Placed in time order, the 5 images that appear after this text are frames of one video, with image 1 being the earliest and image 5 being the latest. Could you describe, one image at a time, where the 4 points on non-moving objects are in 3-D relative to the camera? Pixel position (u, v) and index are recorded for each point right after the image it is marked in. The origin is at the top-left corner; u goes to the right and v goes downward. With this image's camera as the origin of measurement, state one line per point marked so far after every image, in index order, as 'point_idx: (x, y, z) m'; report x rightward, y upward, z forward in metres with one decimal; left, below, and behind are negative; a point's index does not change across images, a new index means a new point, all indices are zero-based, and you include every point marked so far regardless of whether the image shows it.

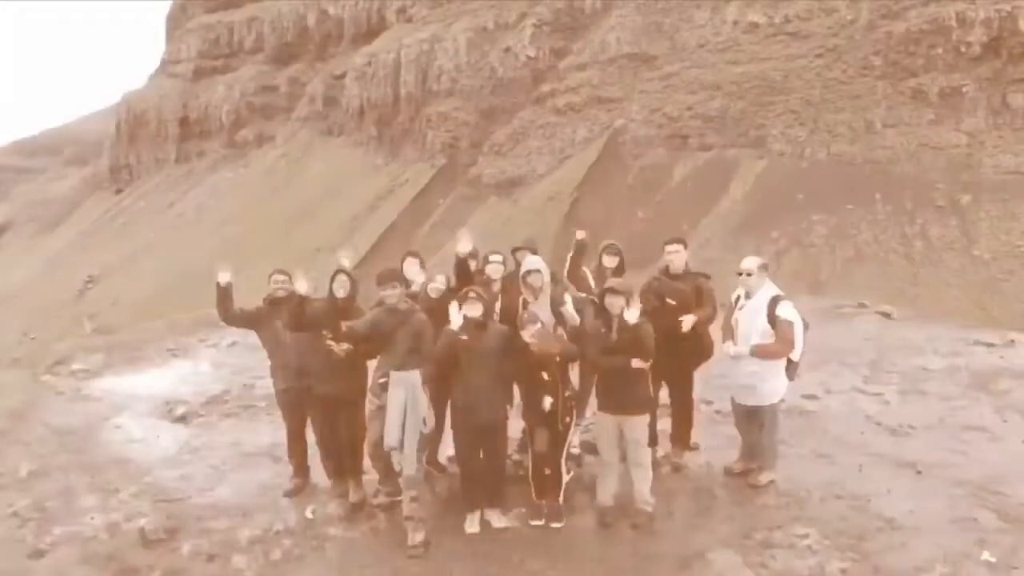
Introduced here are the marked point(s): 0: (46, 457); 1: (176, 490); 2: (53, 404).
0: (-6.7, -2.4, +12.0) m
1: (-4.1, -2.5, +10.3) m
2: (-8.3, -2.1, +14.8) m
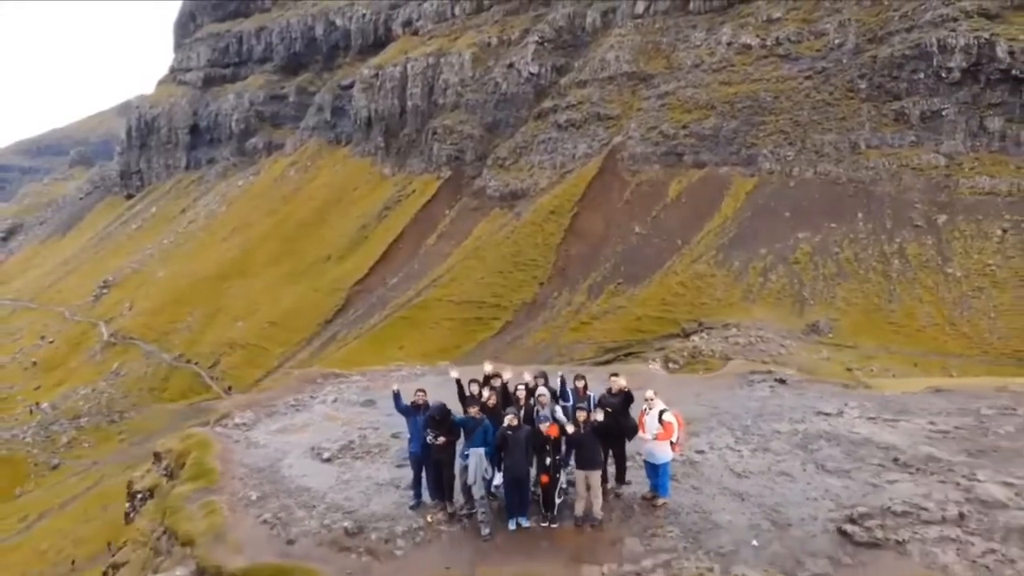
0: (-6.3, -4.9, +20.6) m
1: (-3.7, -5.0, +18.9) m
2: (-7.8, -4.5, +23.4) m
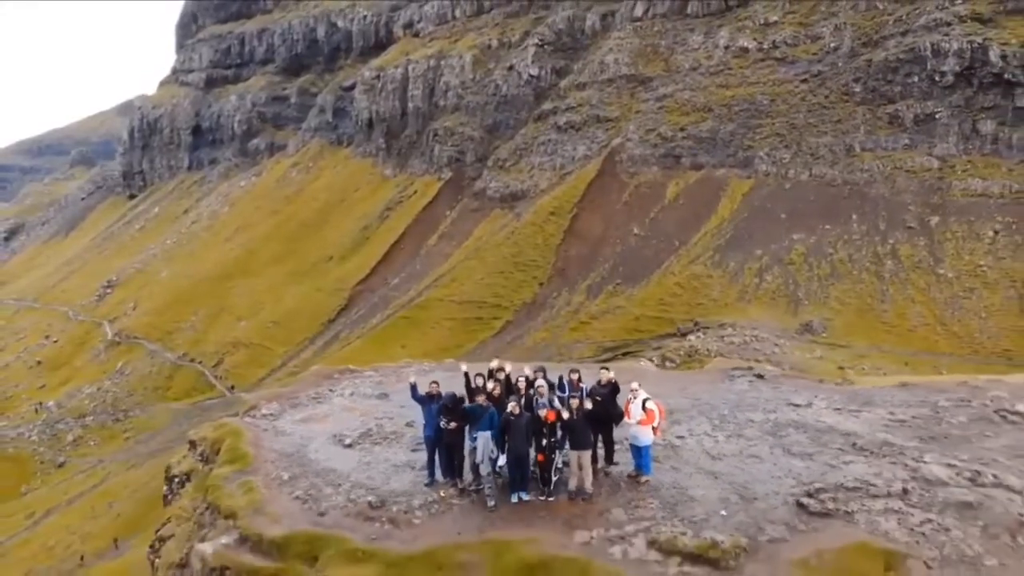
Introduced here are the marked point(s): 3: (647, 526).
0: (-6.3, -5.0, +23.2) m
1: (-3.7, -5.1, +21.5) m
2: (-7.8, -4.6, +25.9) m
3: (+3.0, -5.2, +18.0) m
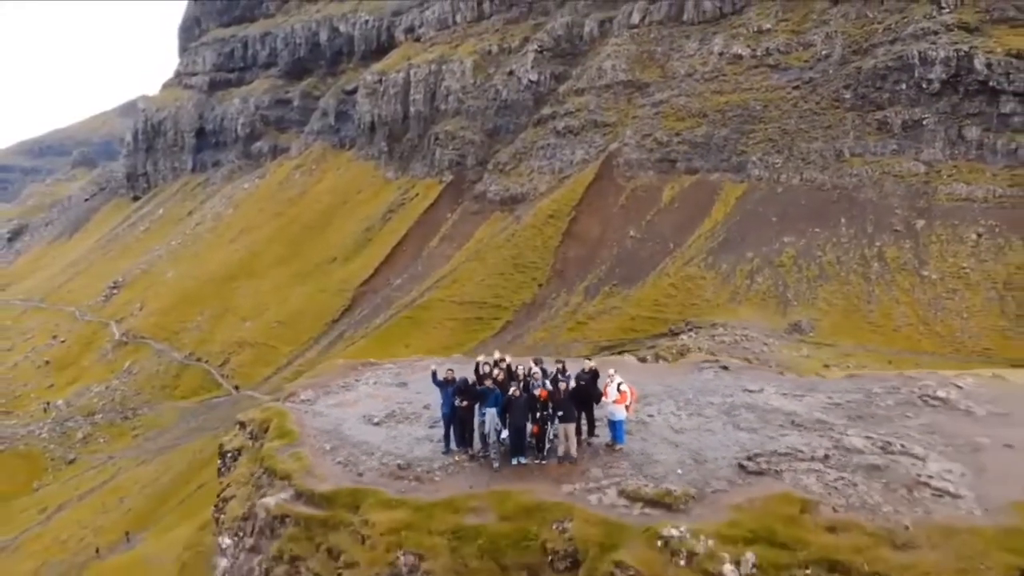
0: (-6.2, -5.2, +28.1) m
1: (-3.6, -5.3, +26.4) m
2: (-7.8, -4.8, +30.9) m
3: (+3.0, -5.4, +23.0) m
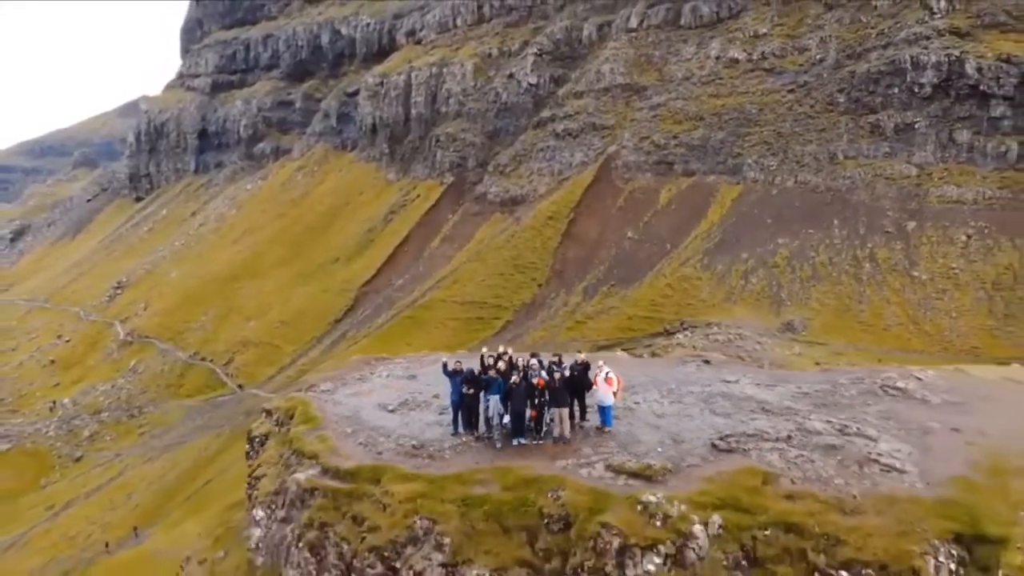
0: (-6.2, -5.3, +31.5) m
1: (-3.6, -5.3, +29.8) m
2: (-7.7, -4.9, +34.2) m
3: (+3.0, -5.4, +26.3) m
